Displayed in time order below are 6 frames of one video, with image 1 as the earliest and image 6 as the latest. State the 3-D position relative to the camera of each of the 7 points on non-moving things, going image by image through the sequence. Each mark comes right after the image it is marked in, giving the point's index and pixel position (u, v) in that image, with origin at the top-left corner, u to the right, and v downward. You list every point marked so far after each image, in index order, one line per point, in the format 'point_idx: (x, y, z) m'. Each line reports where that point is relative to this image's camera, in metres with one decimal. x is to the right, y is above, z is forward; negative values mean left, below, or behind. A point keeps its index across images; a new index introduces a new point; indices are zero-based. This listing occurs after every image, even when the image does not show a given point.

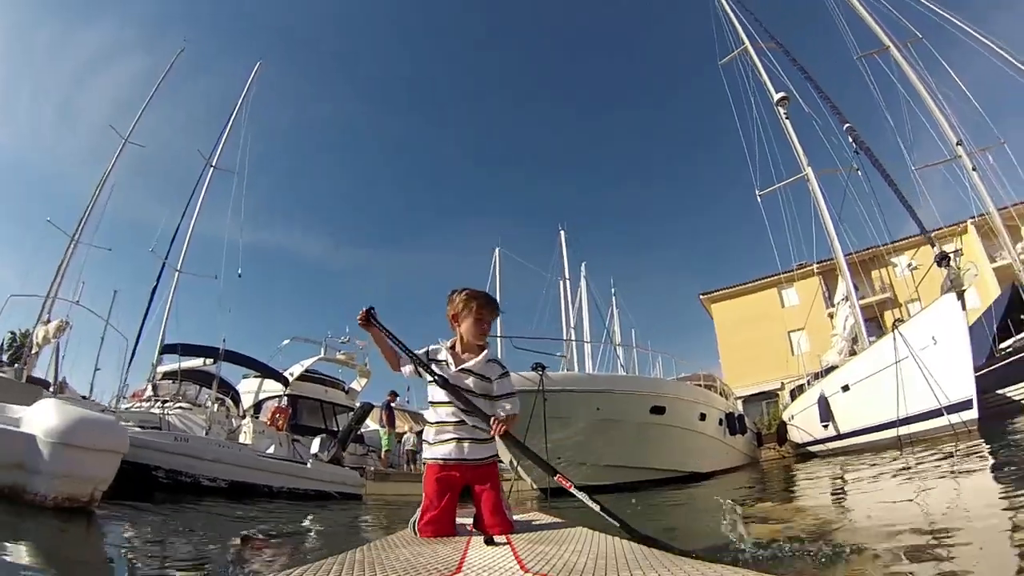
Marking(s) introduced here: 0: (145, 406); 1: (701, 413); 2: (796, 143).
0: (-5.8, -1.9, +8.6) m
1: (+4.2, -2.8, +12.2) m
2: (+9.3, +4.8, +17.8) m
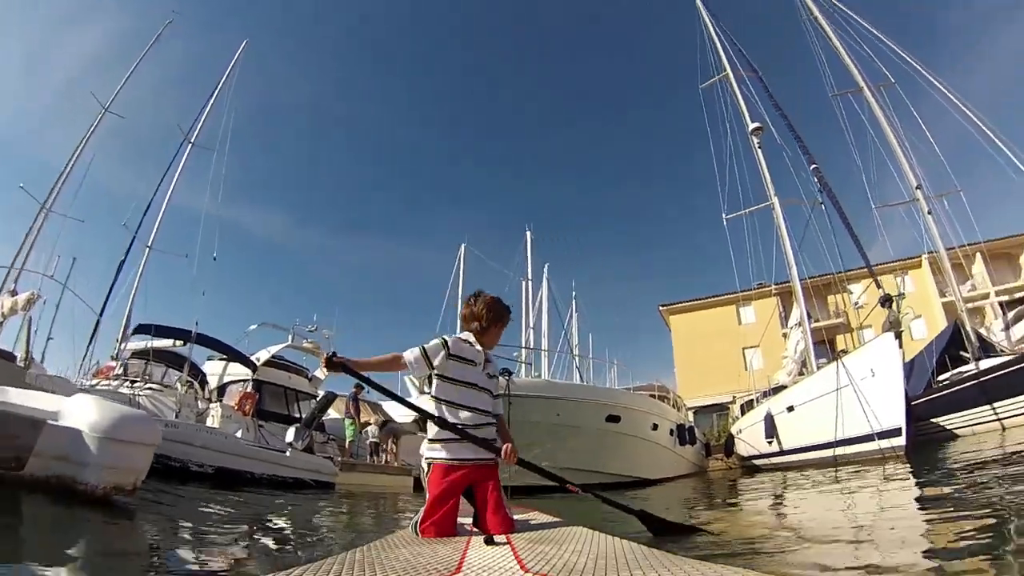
0: (-6.3, -1.5, +8.6) m
1: (+3.4, -3.2, +12.8) m
2: (+8.7, +4.1, +18.6) m
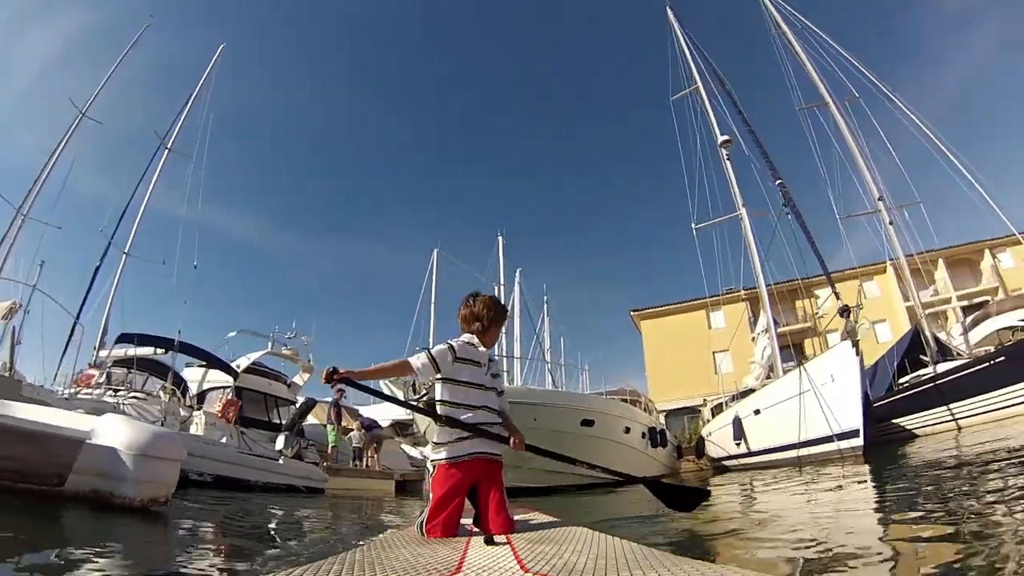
0: (-6.7, -1.7, +8.7) m
1: (+2.8, -3.4, +13.3) m
2: (+8.0, +3.8, +19.4) m
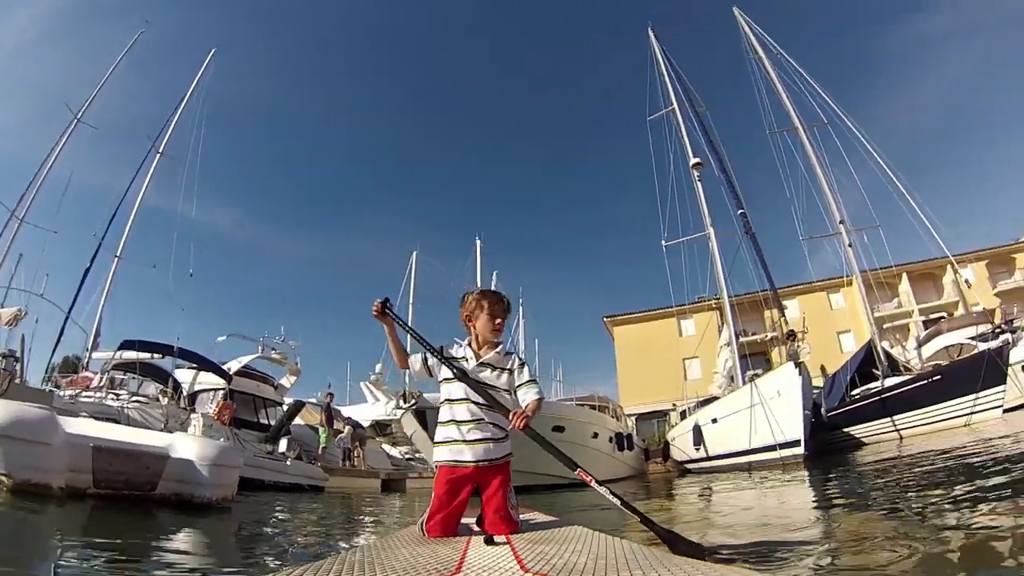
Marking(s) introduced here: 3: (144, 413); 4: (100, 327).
0: (-7.1, -1.9, +9.3) m
1: (+2.2, -3.8, +14.3) m
2: (+7.3, +3.2, +20.6) m
3: (-6.2, -2.1, +9.2) m
4: (-10.1, -1.0, +13.3) m
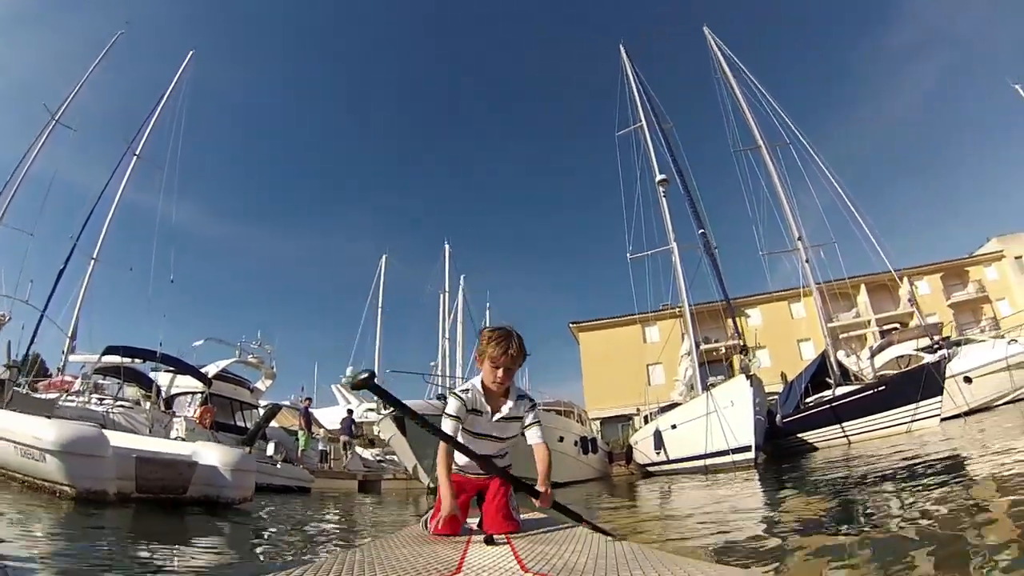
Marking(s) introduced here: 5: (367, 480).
0: (-7.6, -2.0, +9.6) m
1: (+1.3, -4.2, +15.1) m
2: (+6.3, +2.7, +21.6) m
3: (-6.7, -2.3, +9.5) m
4: (-10.8, -1.1, +13.4) m
5: (-3.1, -4.1, +11.4) m
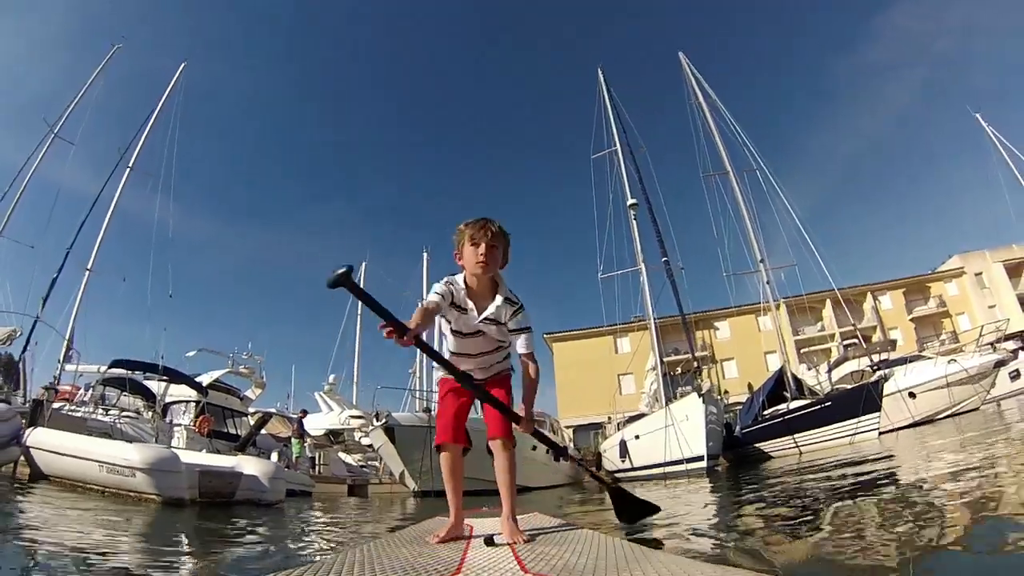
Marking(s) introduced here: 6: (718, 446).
0: (-8.1, -2.3, +10.4) m
1: (+0.6, -4.8, +16.3) m
2: (+5.4, +2.0, +23.1) m
3: (-7.2, -2.6, +10.4) m
4: (-11.4, -1.4, +14.1) m
5: (-3.7, -4.5, +12.4) m
6: (+6.1, -4.8, +16.2) m
